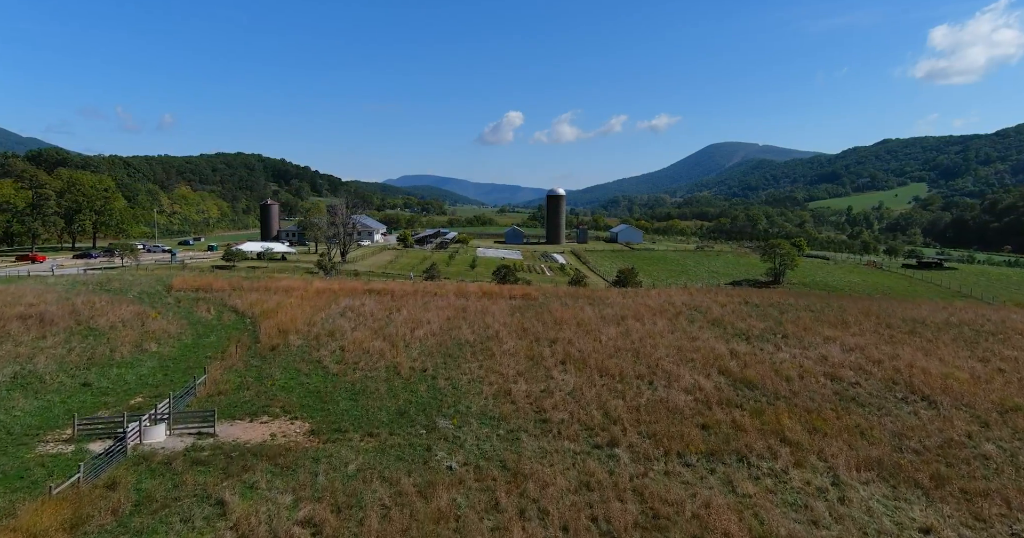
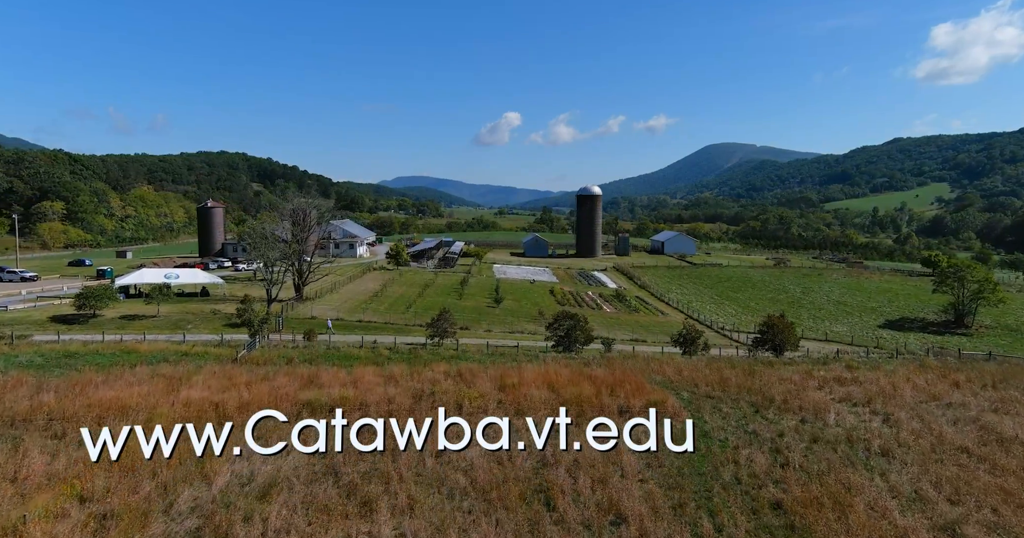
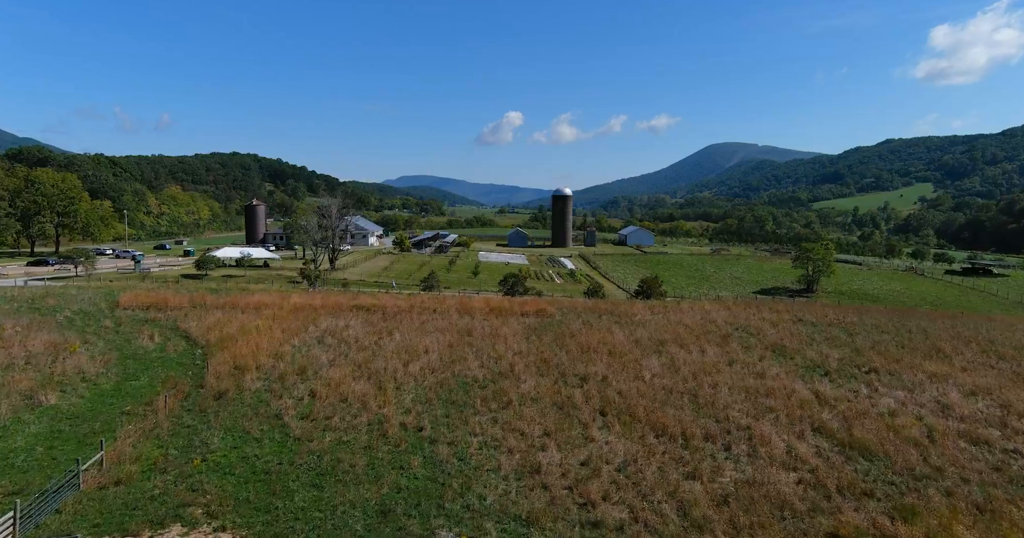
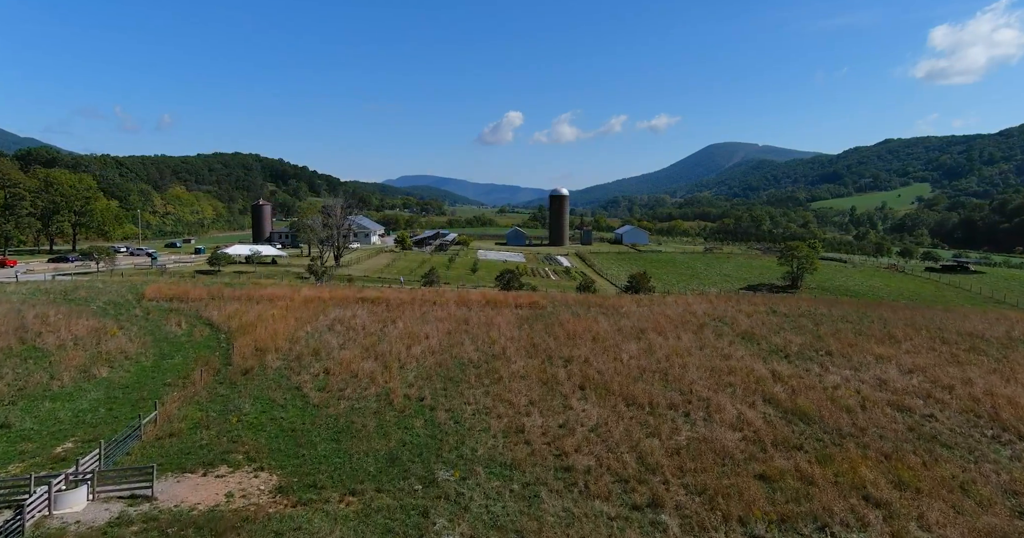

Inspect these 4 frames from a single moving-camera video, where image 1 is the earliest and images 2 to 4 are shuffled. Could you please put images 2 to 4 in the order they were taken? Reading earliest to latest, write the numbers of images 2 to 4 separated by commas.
4, 3, 2
